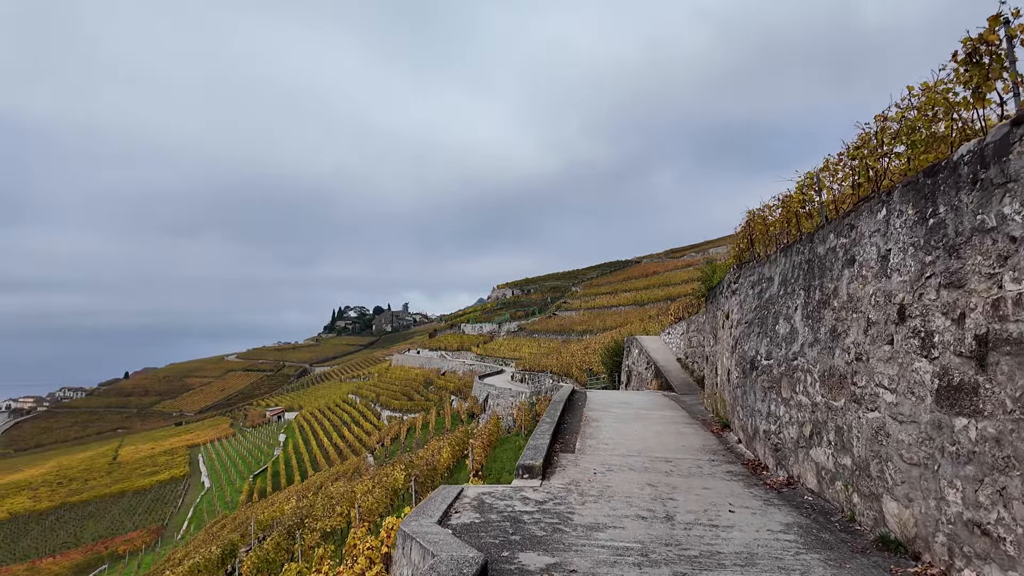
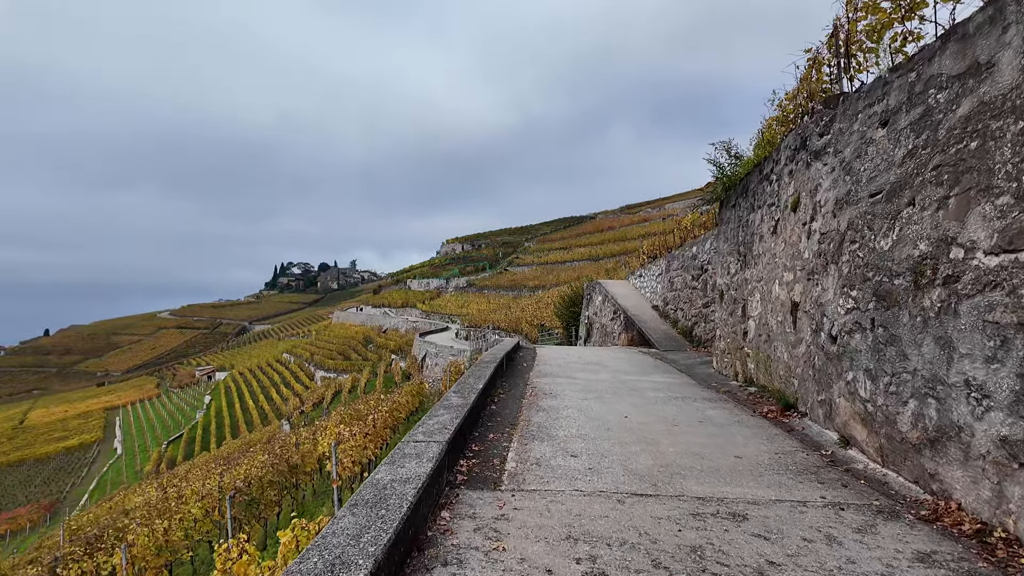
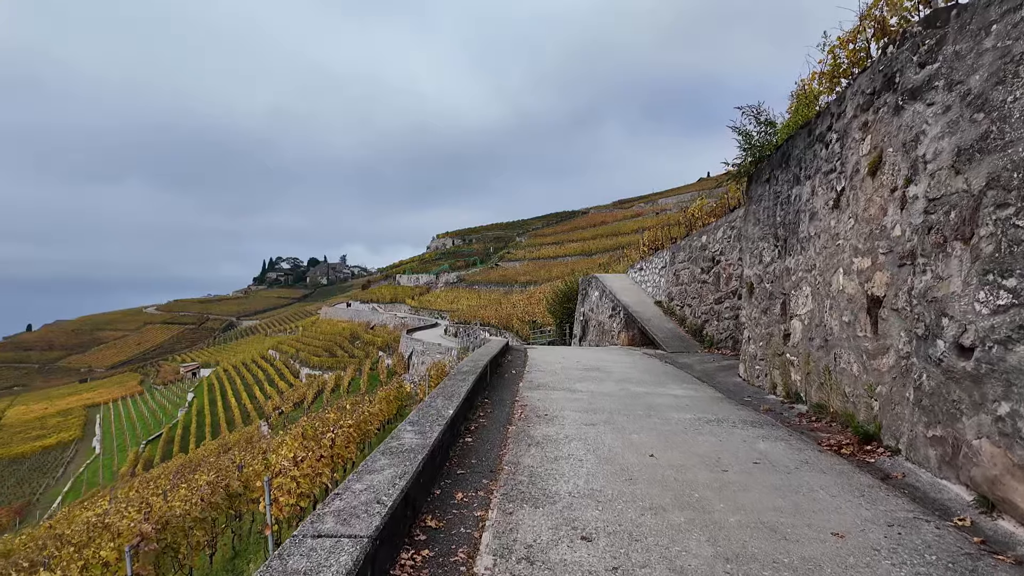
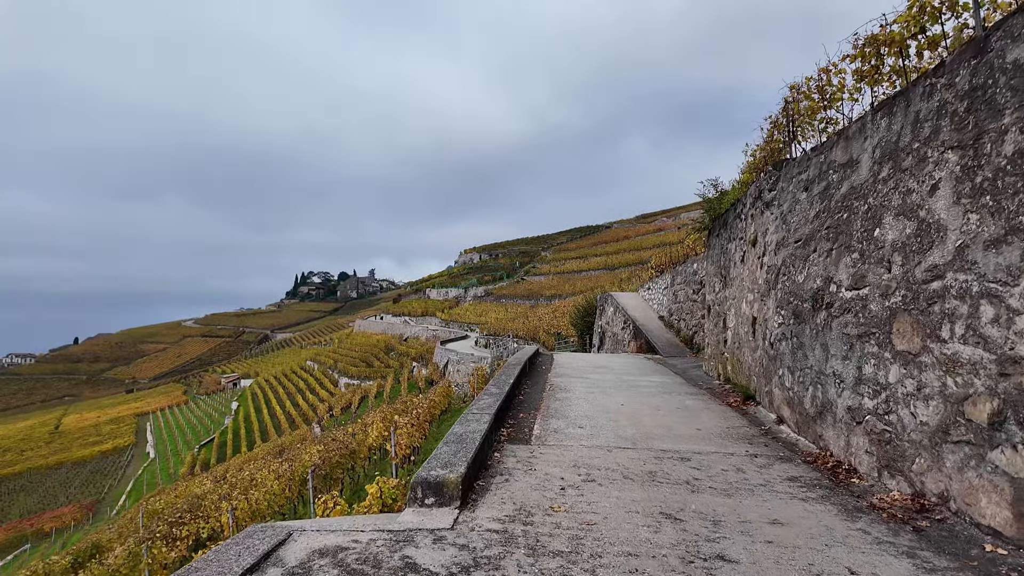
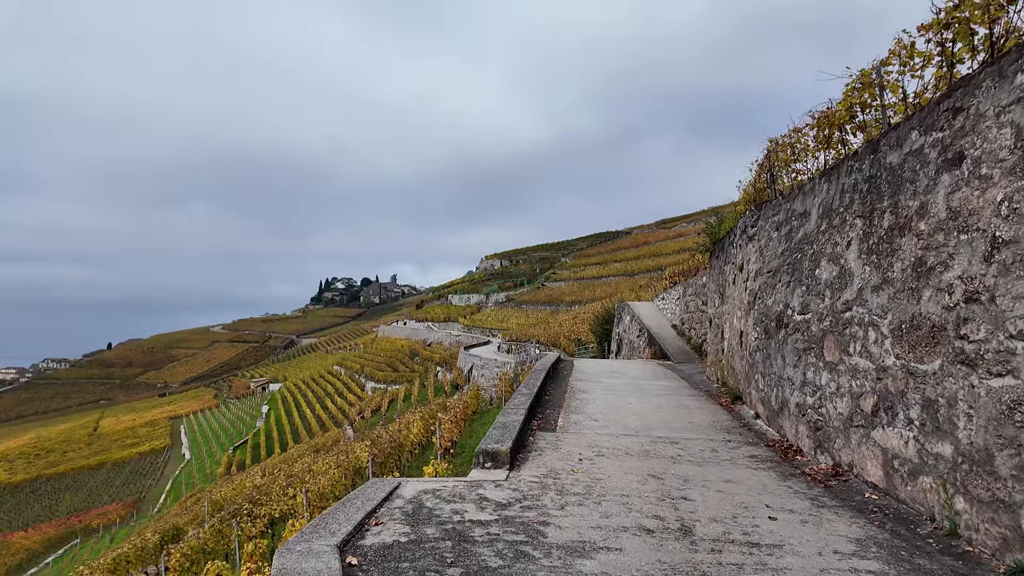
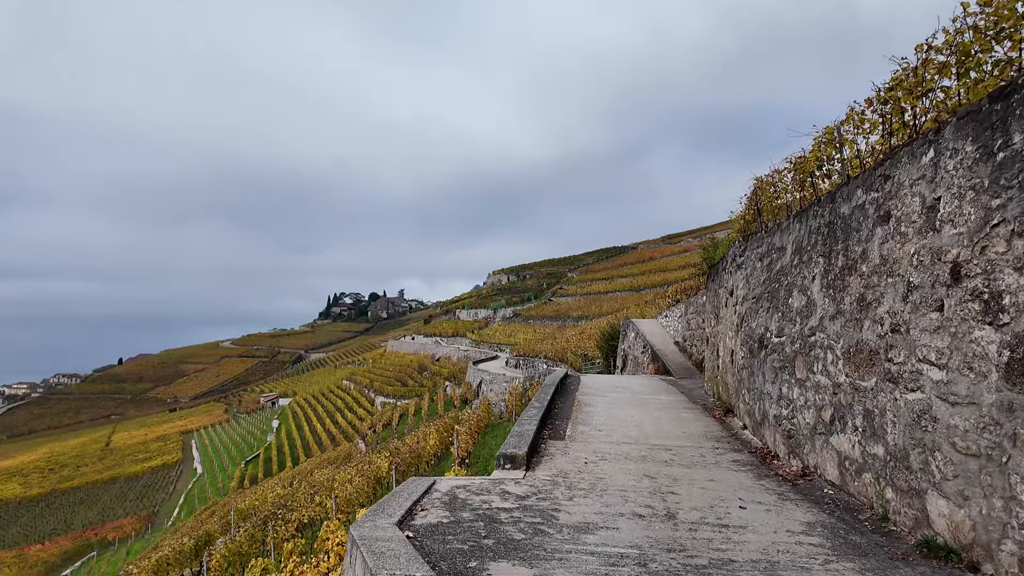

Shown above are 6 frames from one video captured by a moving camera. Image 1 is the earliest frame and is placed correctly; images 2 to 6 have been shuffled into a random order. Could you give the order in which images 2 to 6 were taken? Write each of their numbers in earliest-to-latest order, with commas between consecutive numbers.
6, 5, 4, 2, 3
